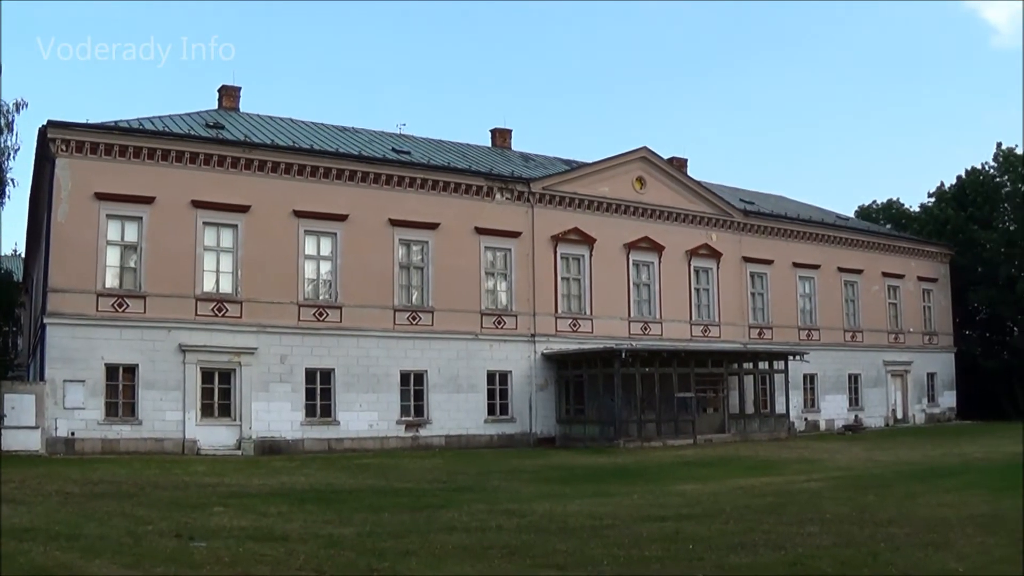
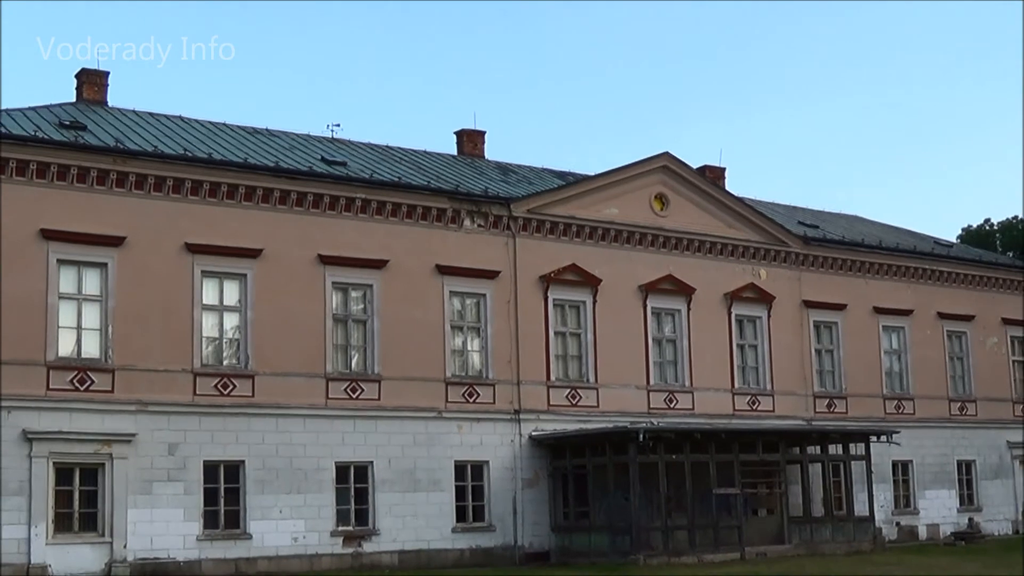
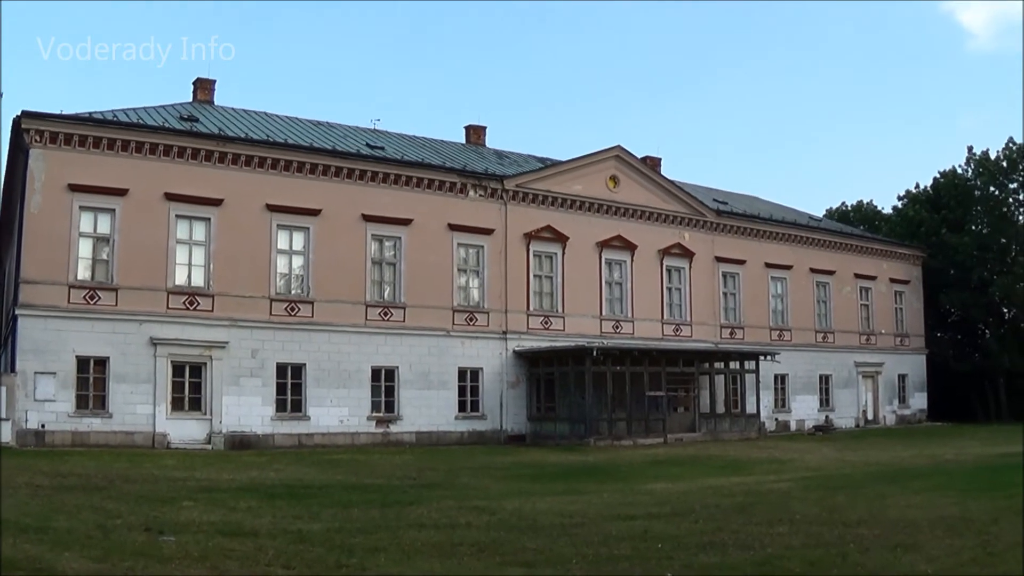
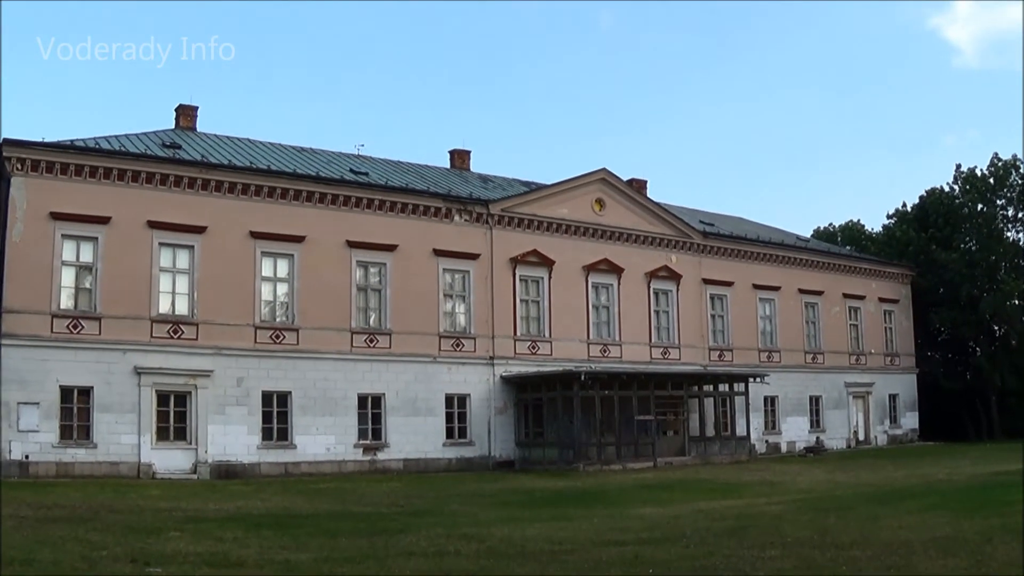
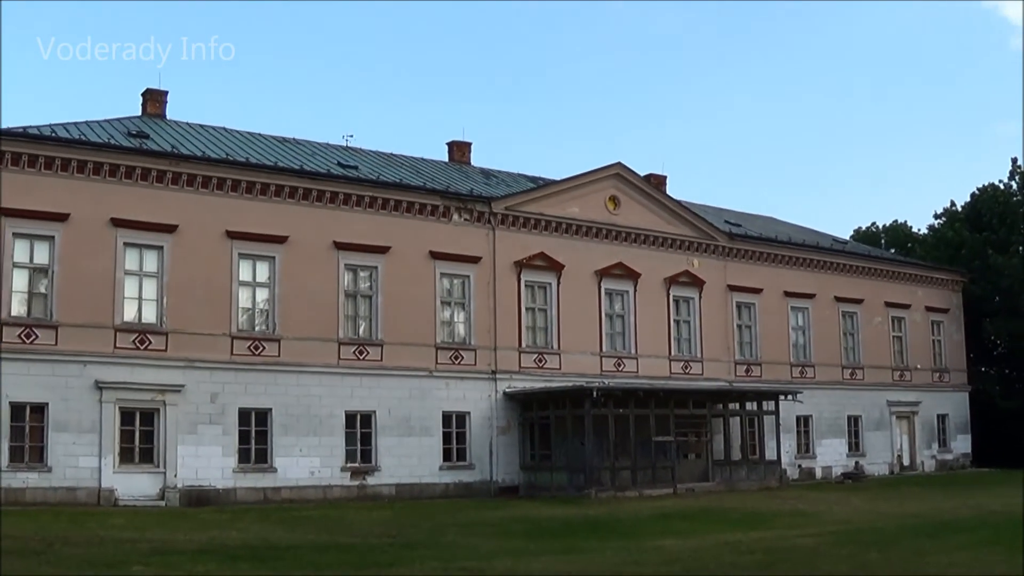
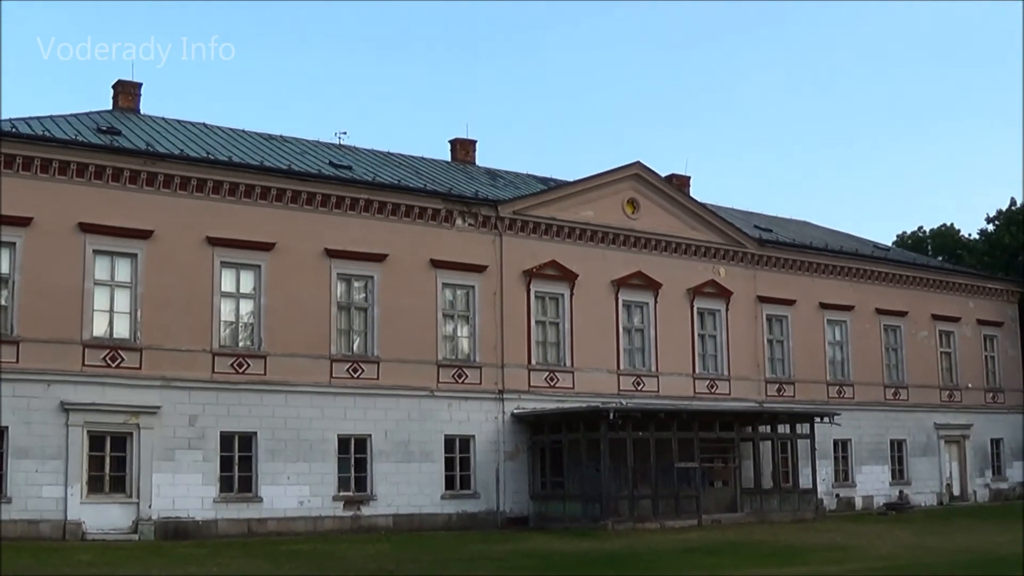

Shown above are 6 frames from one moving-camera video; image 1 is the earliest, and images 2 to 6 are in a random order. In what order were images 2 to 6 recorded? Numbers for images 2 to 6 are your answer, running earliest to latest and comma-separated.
3, 4, 5, 6, 2
